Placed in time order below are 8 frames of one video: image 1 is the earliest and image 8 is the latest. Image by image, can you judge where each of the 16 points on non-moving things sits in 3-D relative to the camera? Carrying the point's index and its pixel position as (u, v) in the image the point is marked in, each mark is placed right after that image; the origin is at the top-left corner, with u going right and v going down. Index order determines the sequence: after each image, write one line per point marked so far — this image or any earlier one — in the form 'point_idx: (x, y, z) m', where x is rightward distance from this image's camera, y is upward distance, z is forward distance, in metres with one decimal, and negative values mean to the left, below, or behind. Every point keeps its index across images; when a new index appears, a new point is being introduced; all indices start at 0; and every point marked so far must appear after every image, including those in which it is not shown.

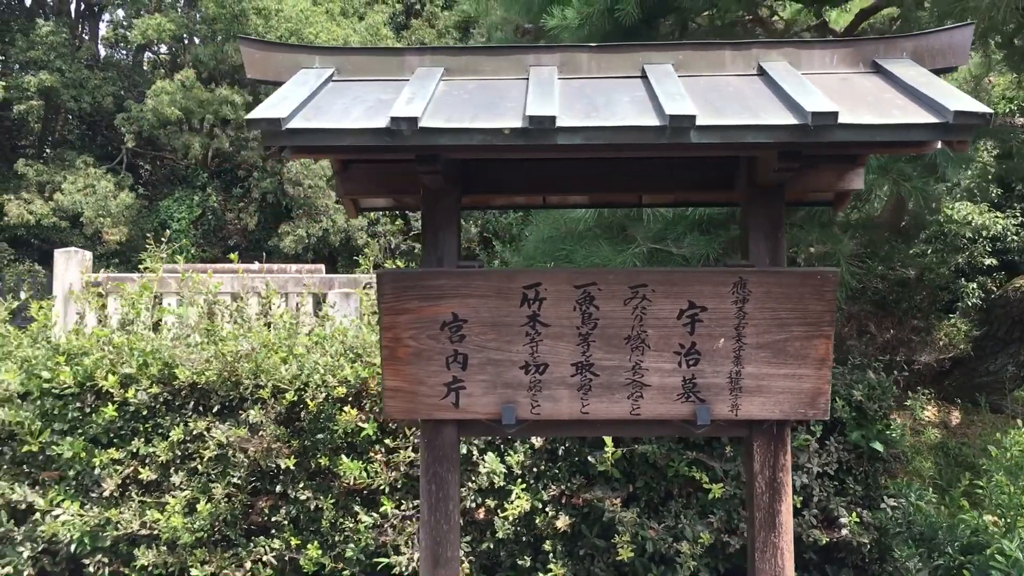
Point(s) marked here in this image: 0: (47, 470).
0: (-1.6, -0.6, +3.4) m
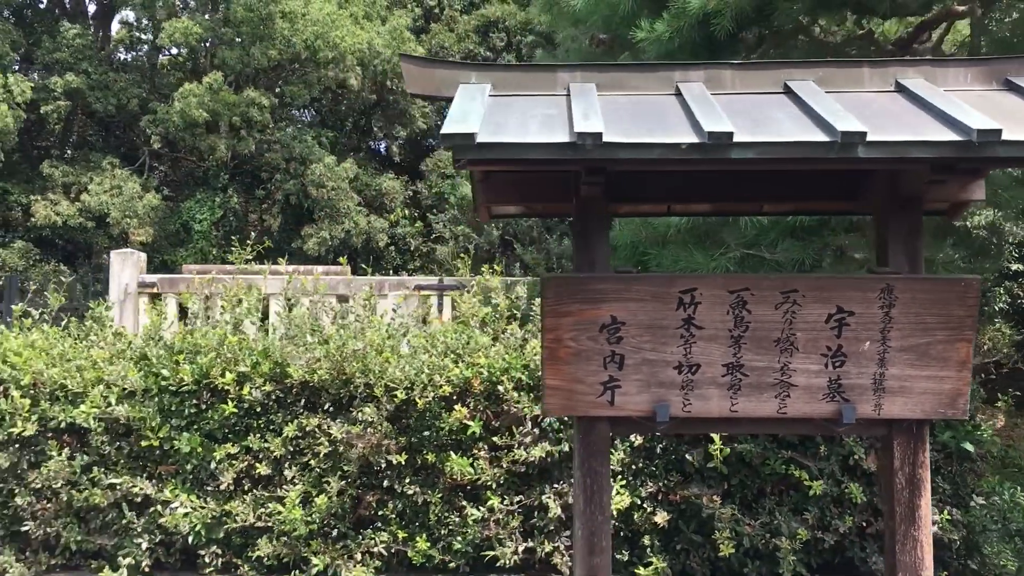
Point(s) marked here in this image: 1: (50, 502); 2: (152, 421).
0: (-1.2, -0.6, +3.5) m
1: (-1.6, -0.8, +3.5) m
2: (-1.2, -0.5, +3.5) m
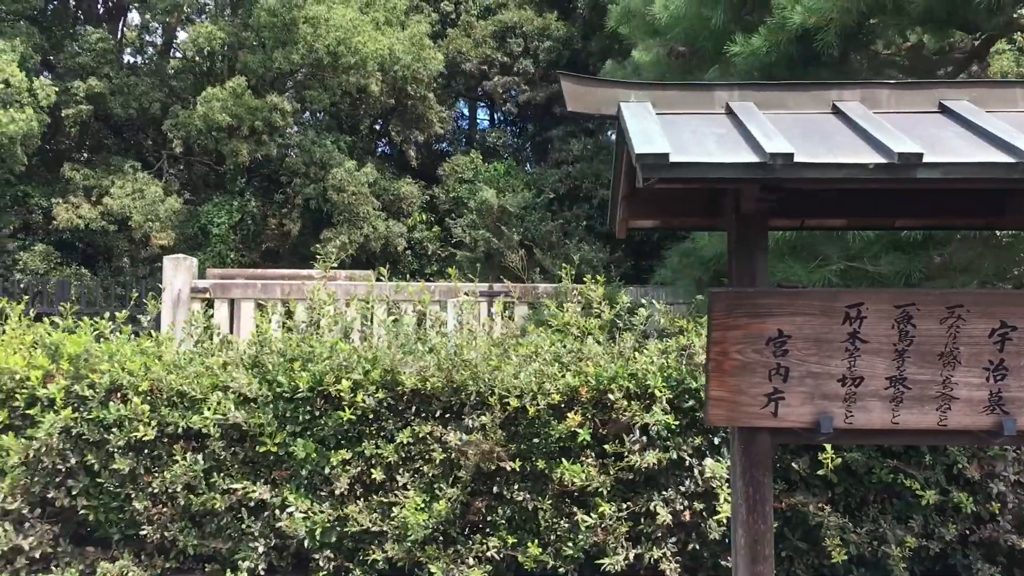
0: (-0.8, -0.7, +3.6) m
1: (-1.3, -0.8, +3.6) m
2: (-0.9, -0.5, +3.5) m
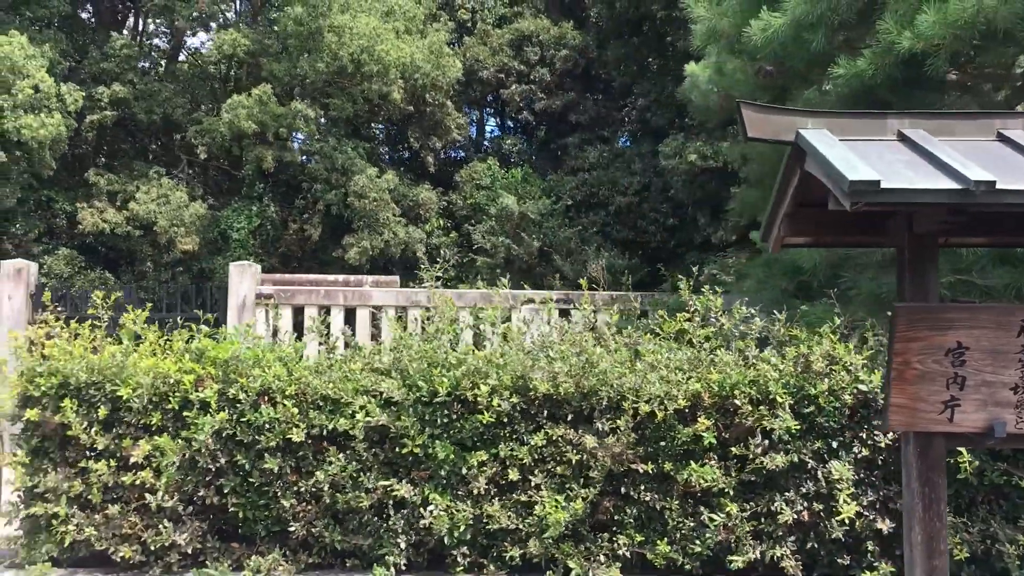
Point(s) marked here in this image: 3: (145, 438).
0: (-0.4, -0.7, +3.8) m
1: (-0.8, -0.8, +3.8) m
2: (-0.4, -0.5, +3.7) m
3: (-1.4, -0.6, +3.7) m
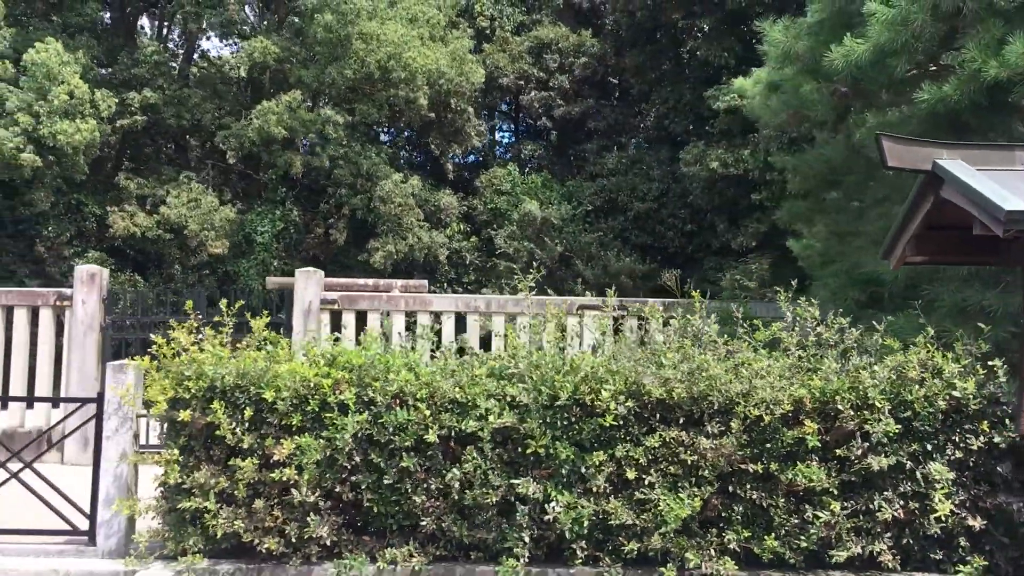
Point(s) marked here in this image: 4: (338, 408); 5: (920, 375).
0: (+0.1, -0.7, +4.0) m
1: (-0.3, -0.9, +4.0) m
2: (+0.1, -0.6, +4.0) m
3: (-0.9, -0.6, +4.0) m
4: (-0.7, -0.5, +4.0) m
5: (+1.7, -0.4, +4.0) m
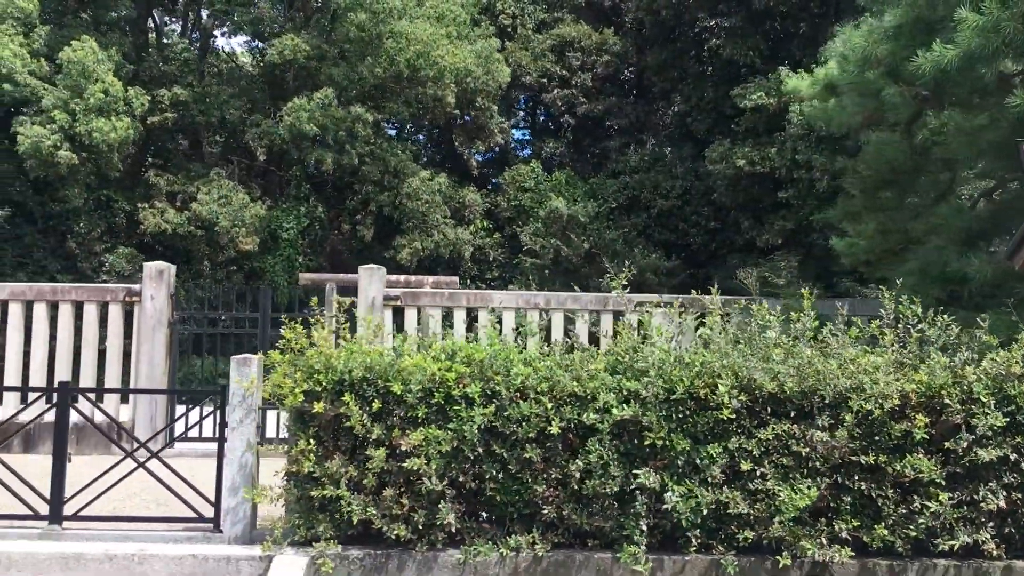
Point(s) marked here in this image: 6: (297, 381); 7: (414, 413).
0: (+0.6, -0.7, +4.2) m
1: (+0.2, -0.9, +4.2) m
2: (+0.6, -0.6, +4.1) m
3: (-0.4, -0.6, +4.2) m
4: (-0.2, -0.5, +4.2) m
5: (+2.1, -0.3, +4.2) m
6: (-0.9, -0.4, +4.2) m
7: (-0.4, -0.5, +4.2) m
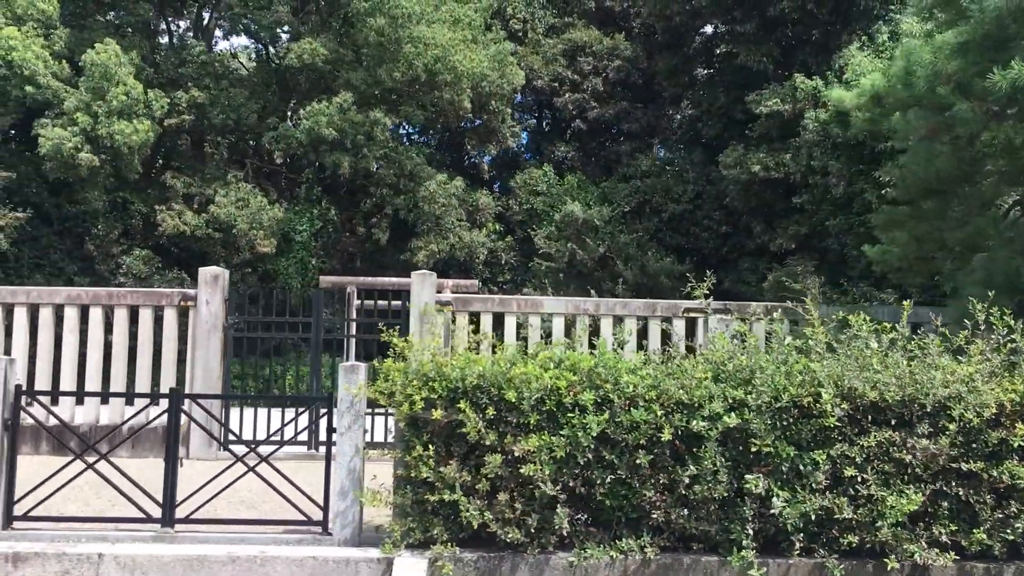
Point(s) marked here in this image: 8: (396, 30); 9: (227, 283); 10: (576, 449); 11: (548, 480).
0: (+1.1, -0.8, +4.3) m
1: (+0.7, -0.9, +4.3) m
2: (+1.1, -0.6, +4.2) m
3: (+0.1, -0.6, +4.3) m
4: (+0.3, -0.5, +4.3) m
5: (+2.6, -0.4, +4.3) m
6: (-0.4, -0.4, +4.3) m
7: (+0.1, -0.6, +4.3) m
8: (-1.9, +4.4, +16.9) m
9: (-2.5, 0.0, +8.5) m
10: (+0.3, -0.7, +4.2) m
11: (+0.1, -0.8, +4.2) m
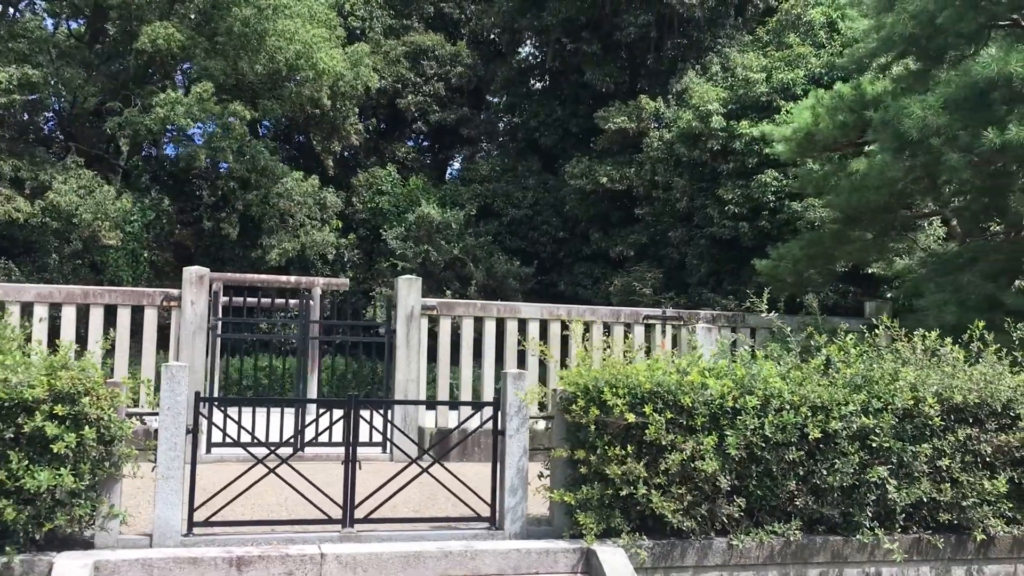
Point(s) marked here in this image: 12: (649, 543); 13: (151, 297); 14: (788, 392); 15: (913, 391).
0: (+1.9, -0.9, +5.1) m
1: (+1.5, -1.0, +5.1) m
2: (+1.9, -0.7, +5.1) m
3: (+0.9, -0.7, +4.9) m
4: (+1.1, -0.6, +4.9) m
5: (+3.4, -0.5, +5.5) m
6: (+0.4, -0.5, +4.8) m
7: (+0.9, -0.7, +4.9) m
8: (-4.0, +4.4, +16.6) m
9: (-2.5, 0.0, +8.4) m
10: (+1.1, -0.8, +4.9) m
11: (+1.0, -0.9, +4.8) m
12: (+0.7, -1.2, +4.8) m
13: (-2.9, -0.1, +8.1) m
14: (+1.4, -0.5, +5.0) m
15: (+2.1, -0.5, +5.2) m
